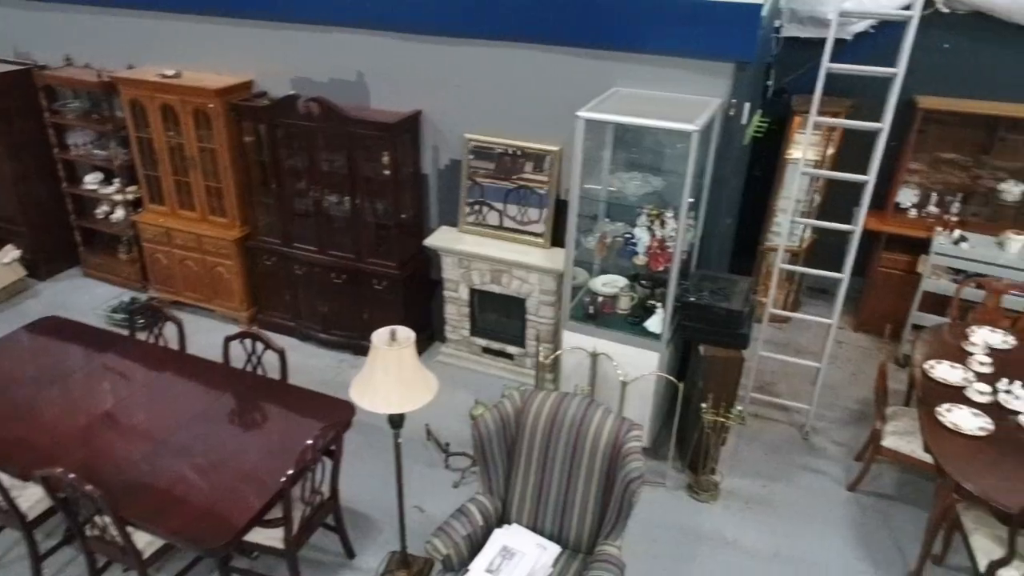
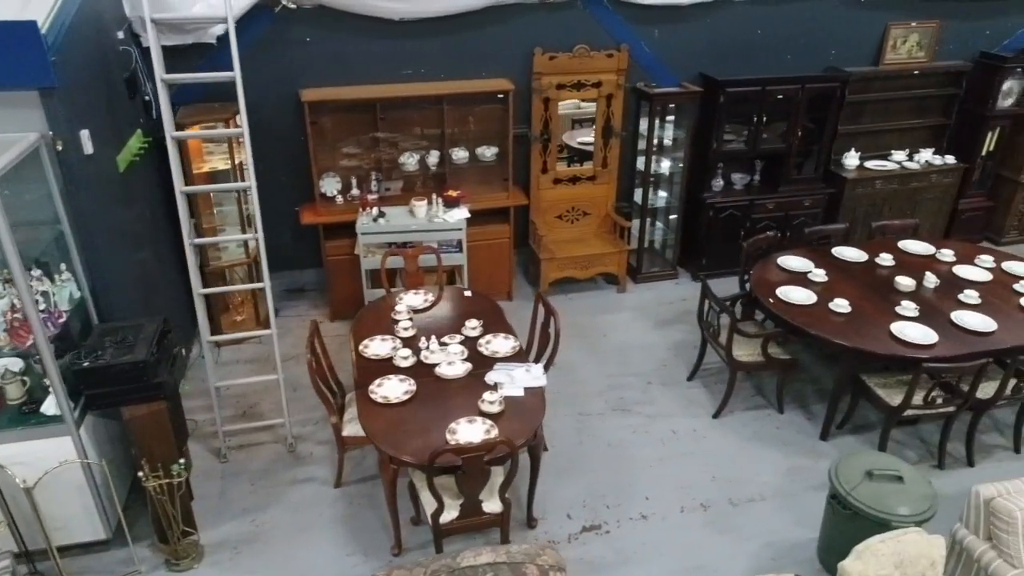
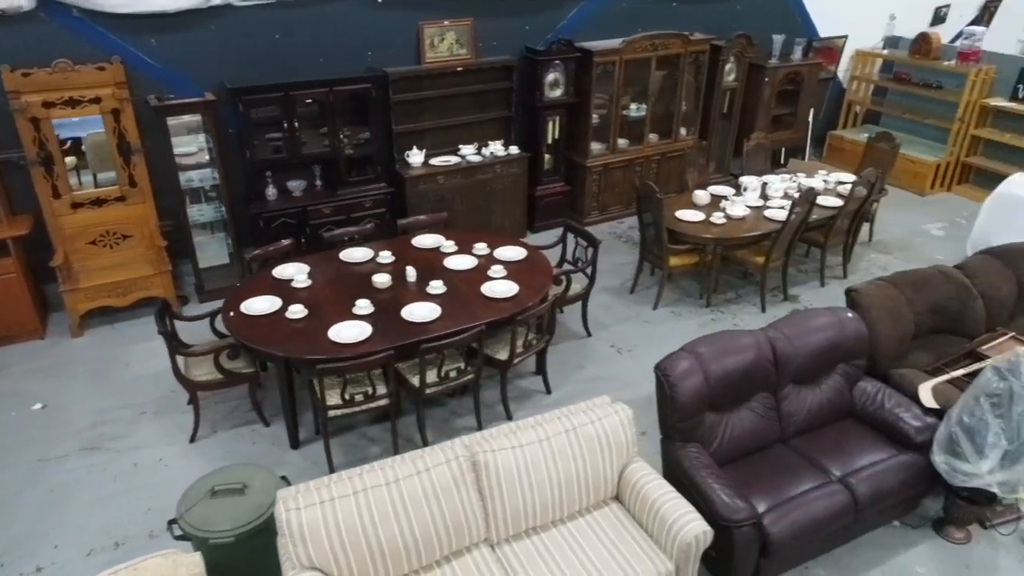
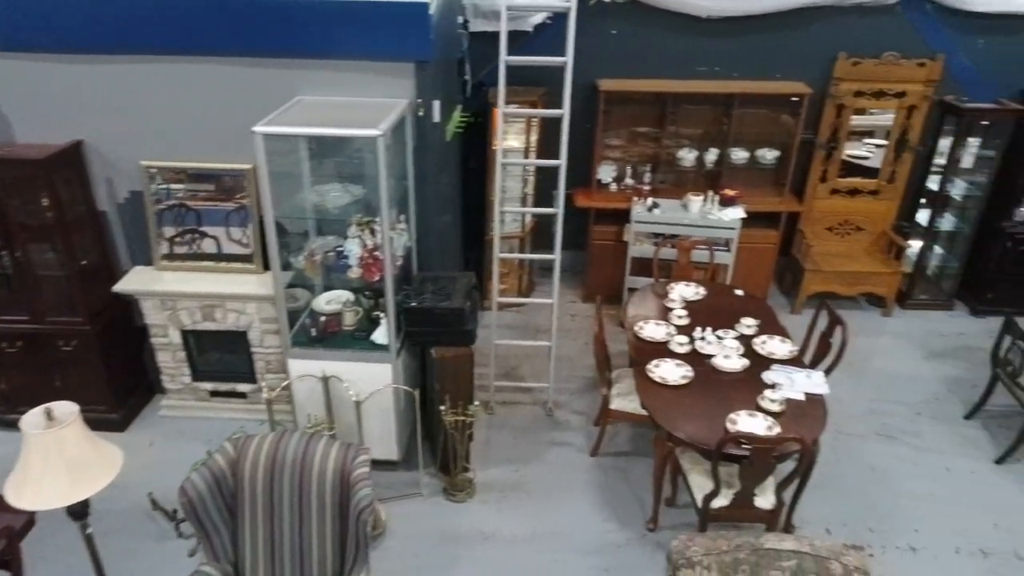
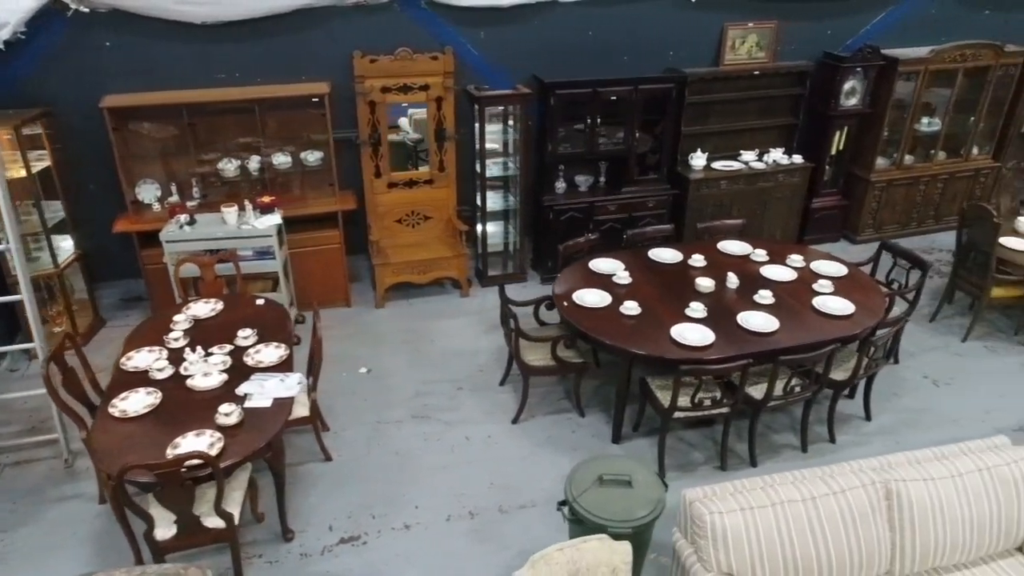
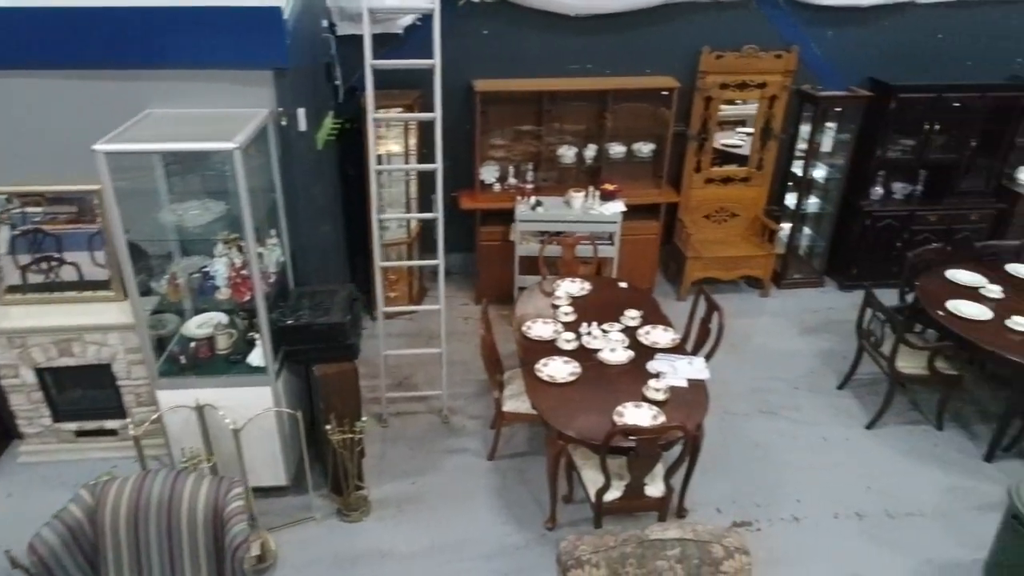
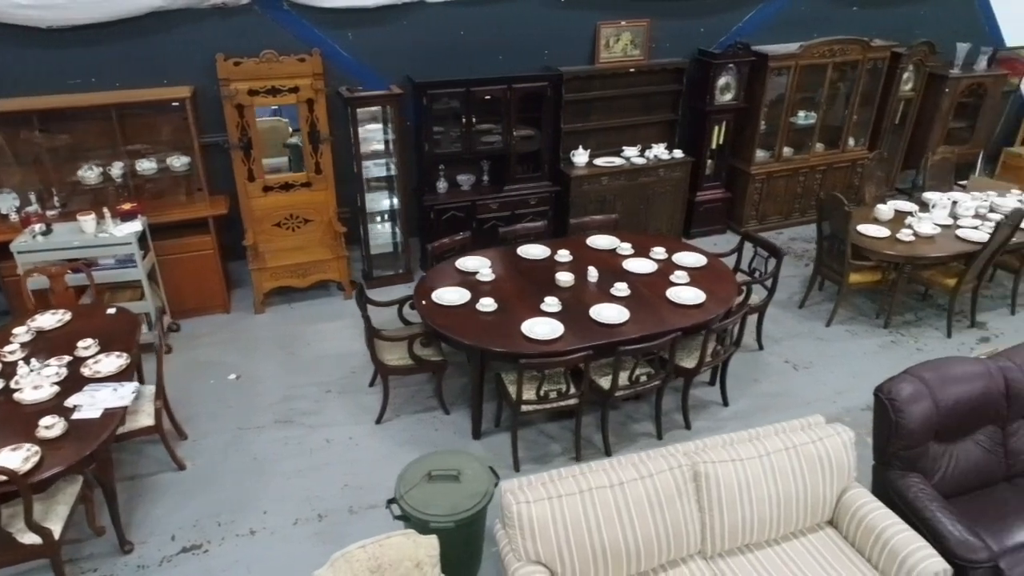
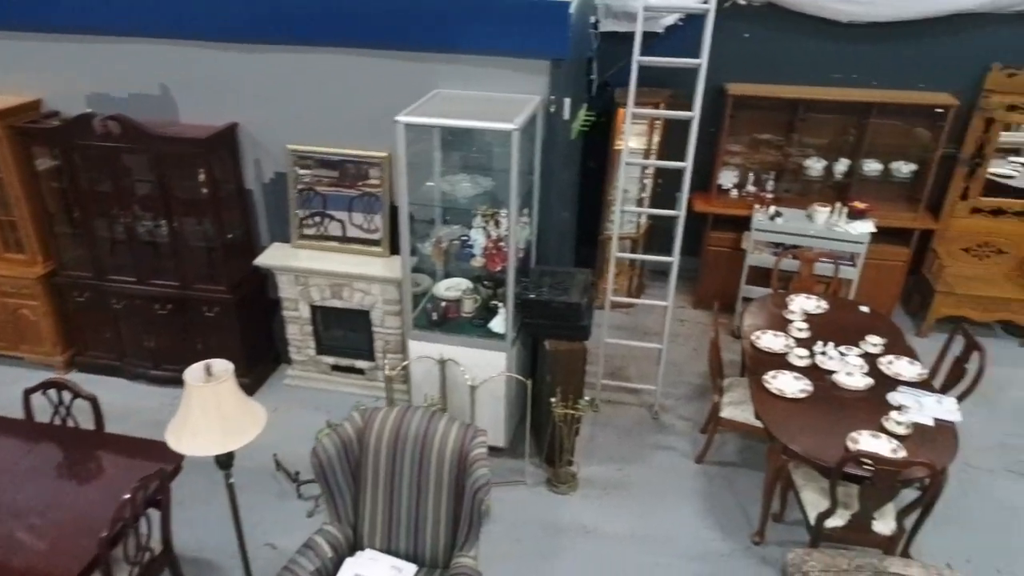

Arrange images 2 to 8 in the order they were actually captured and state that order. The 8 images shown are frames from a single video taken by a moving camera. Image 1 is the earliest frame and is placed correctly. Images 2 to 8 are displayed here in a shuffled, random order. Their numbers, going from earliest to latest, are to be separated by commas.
8, 4, 6, 2, 5, 7, 3
